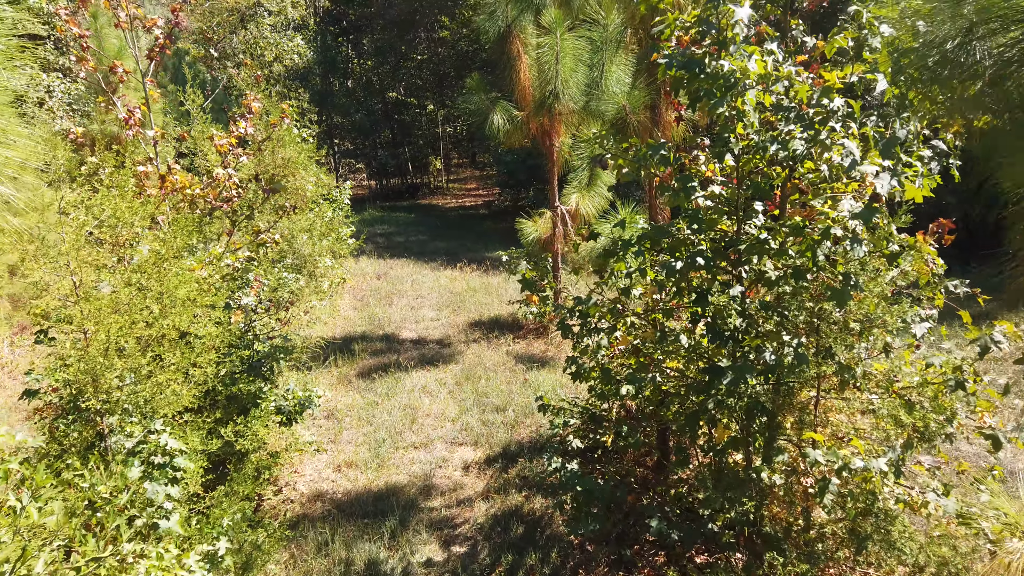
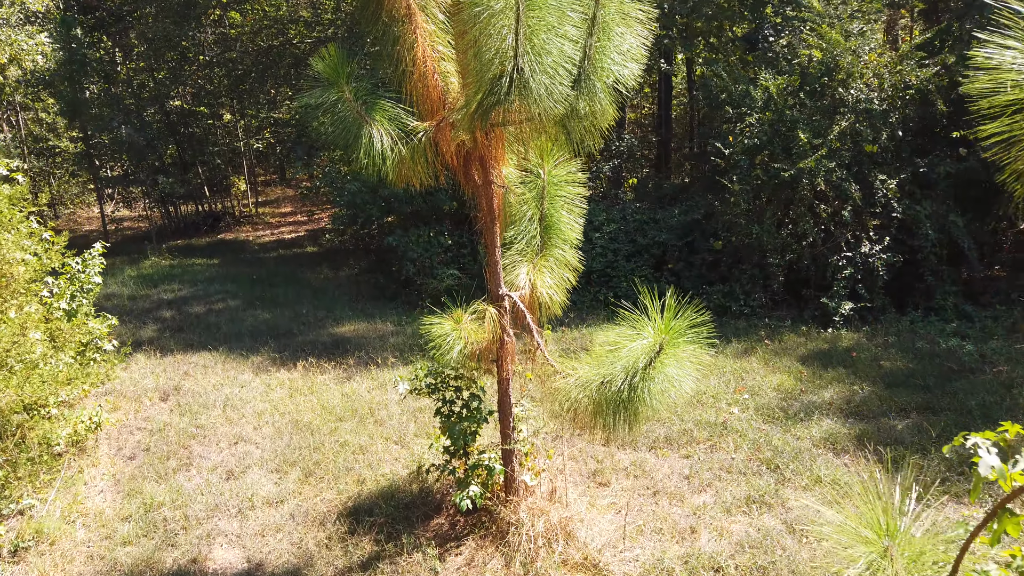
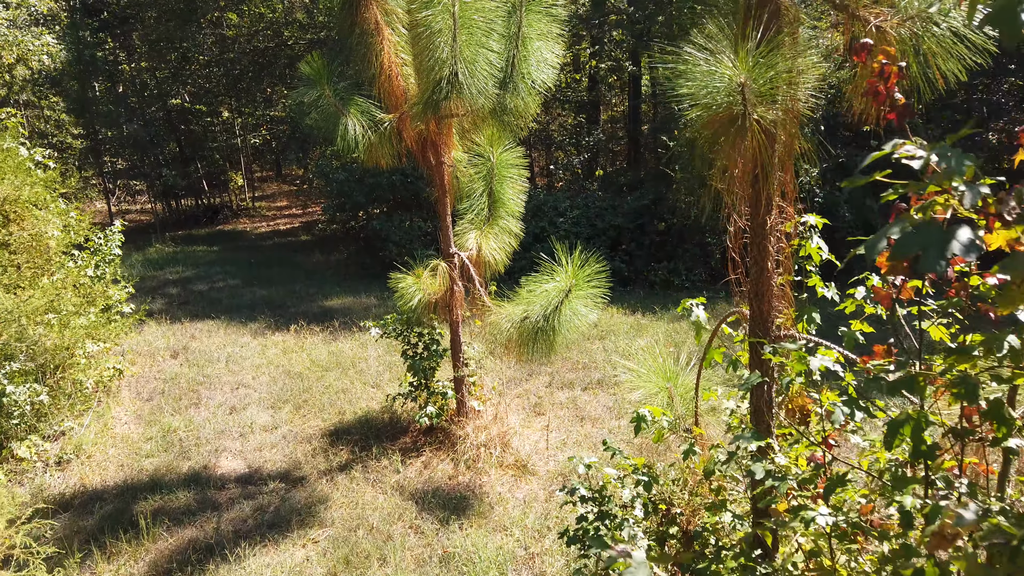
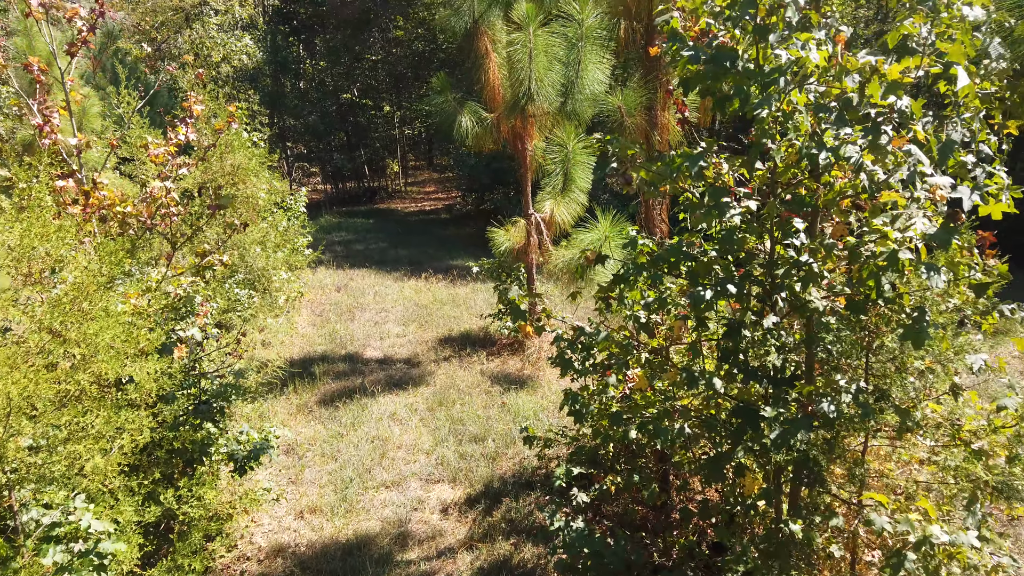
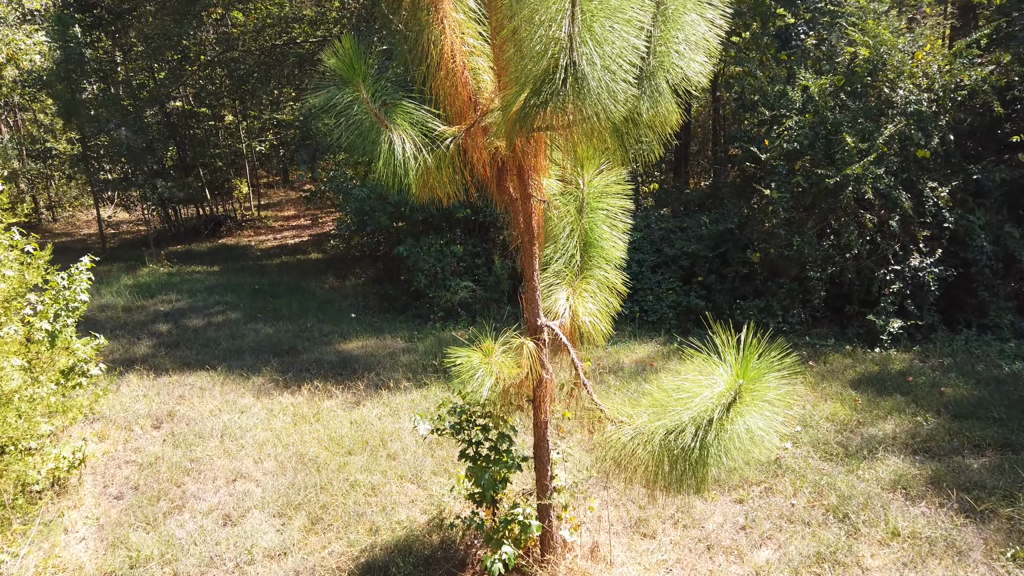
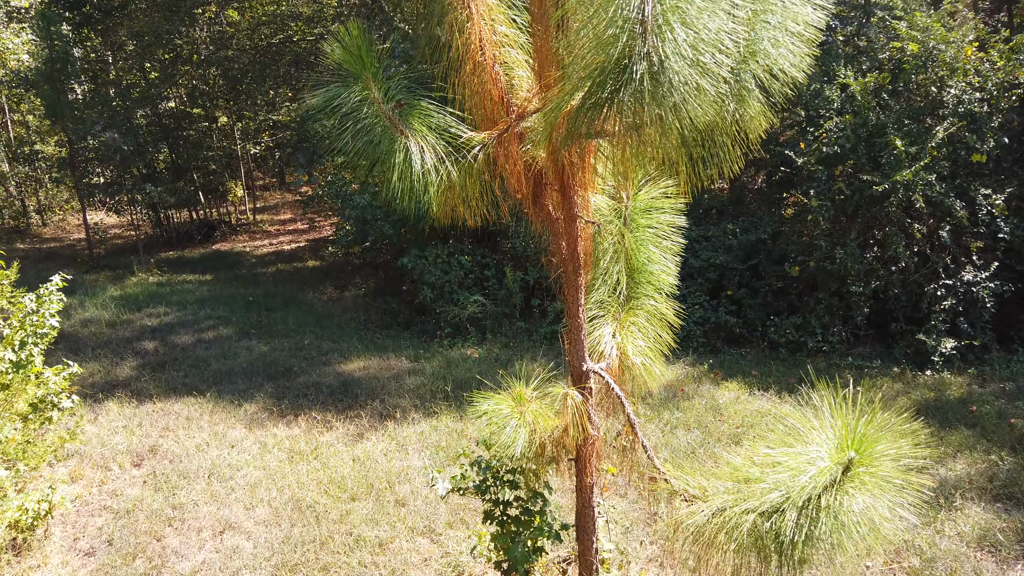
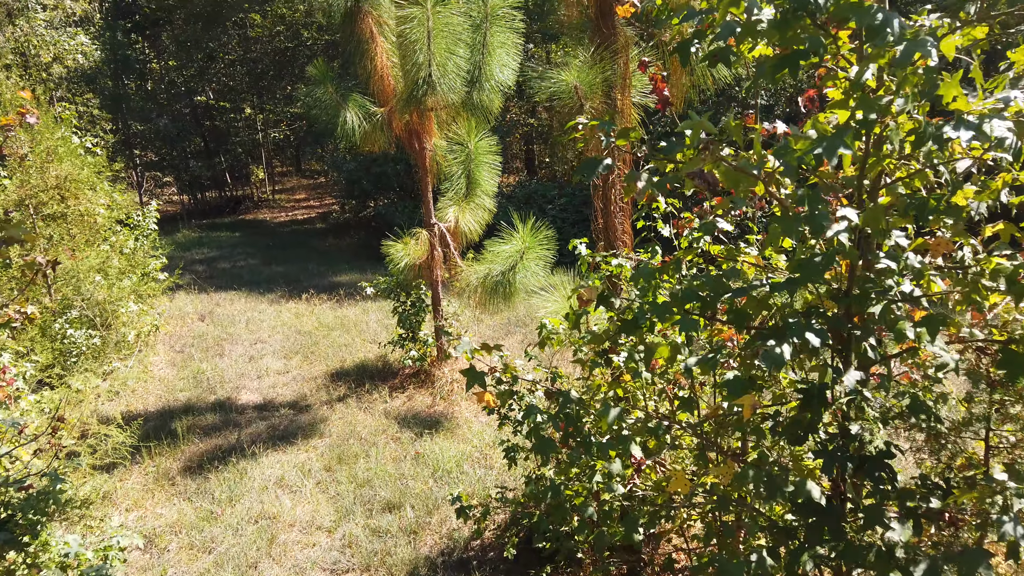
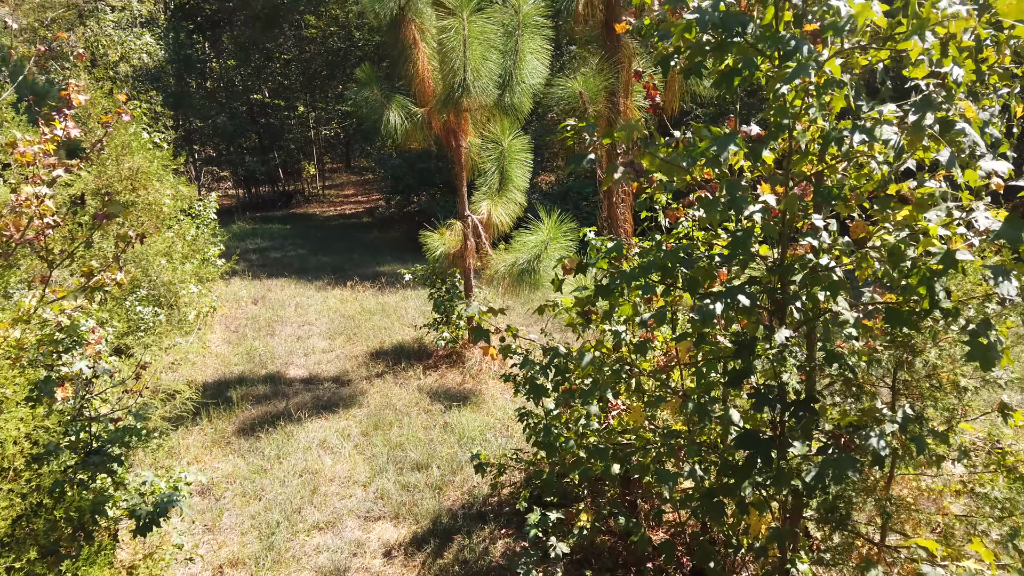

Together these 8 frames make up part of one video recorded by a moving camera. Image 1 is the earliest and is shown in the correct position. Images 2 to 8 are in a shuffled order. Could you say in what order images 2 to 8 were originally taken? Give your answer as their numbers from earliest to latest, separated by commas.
4, 8, 7, 3, 2, 5, 6
